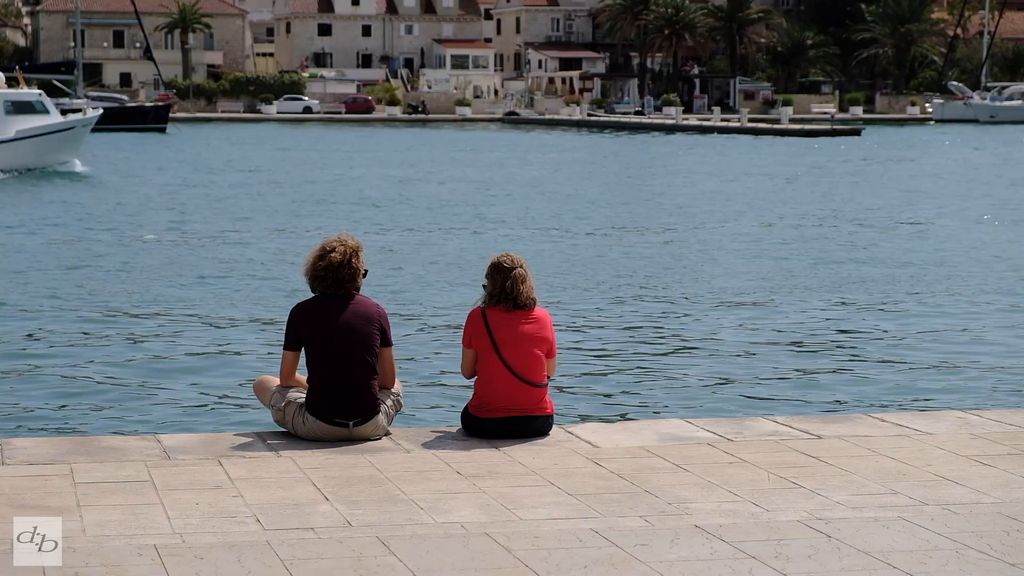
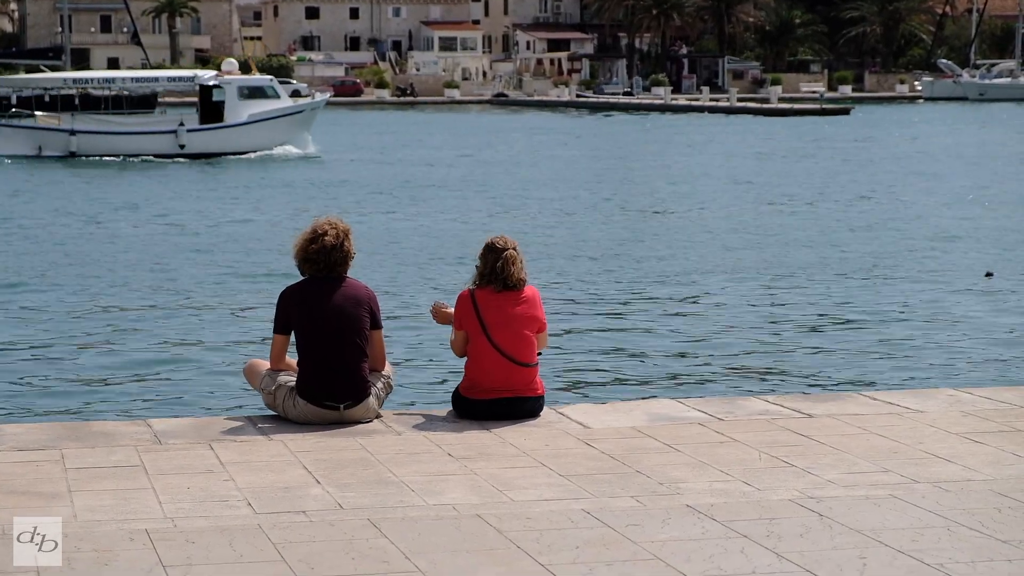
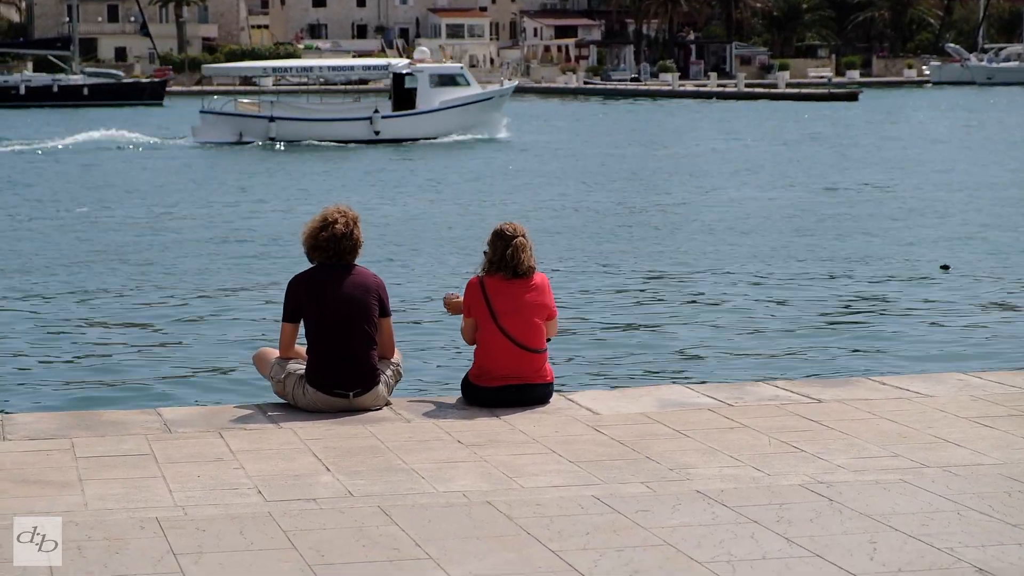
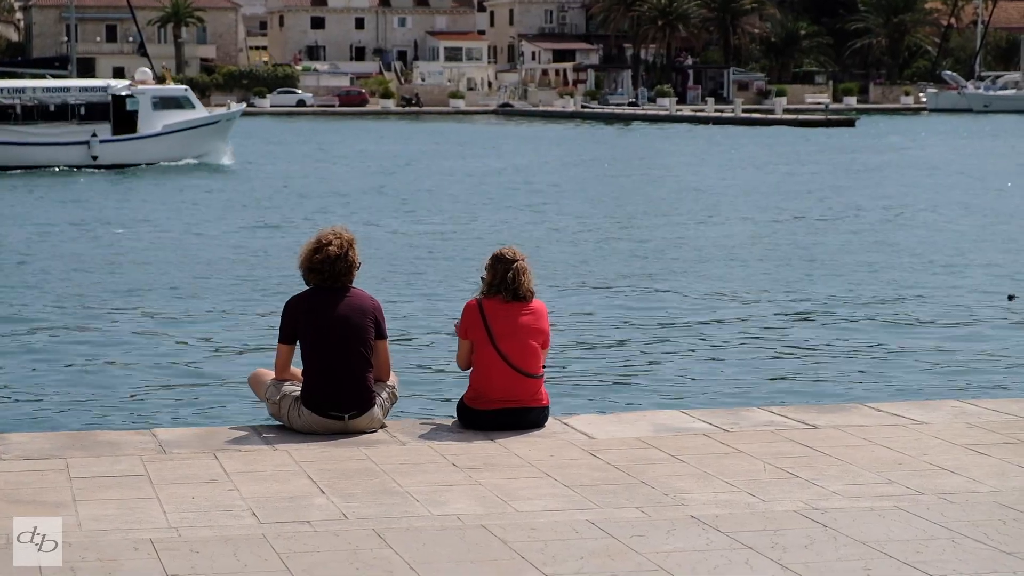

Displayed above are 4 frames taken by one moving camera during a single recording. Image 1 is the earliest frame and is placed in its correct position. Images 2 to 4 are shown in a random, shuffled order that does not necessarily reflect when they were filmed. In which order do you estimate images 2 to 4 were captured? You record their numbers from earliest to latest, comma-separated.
4, 2, 3
